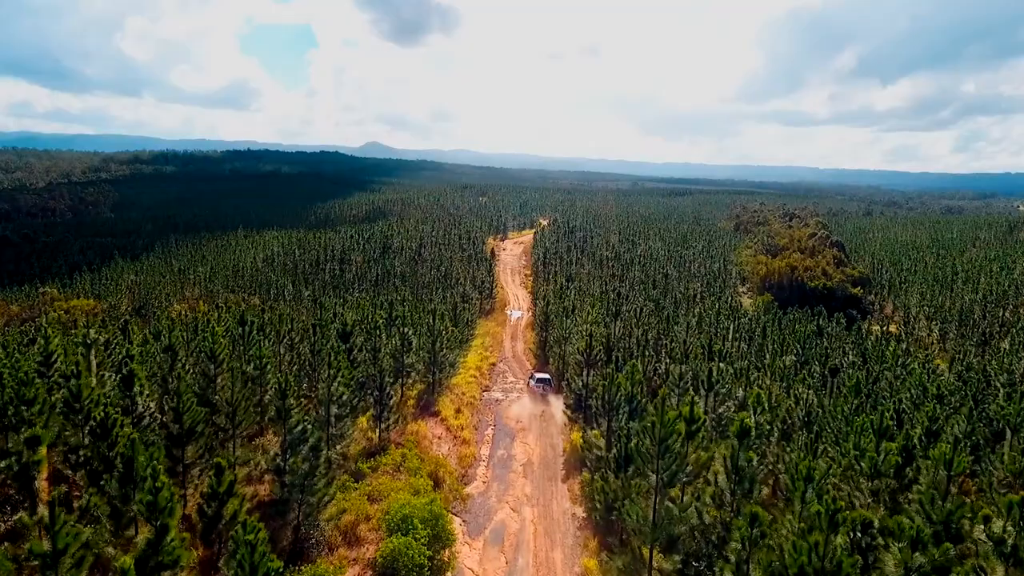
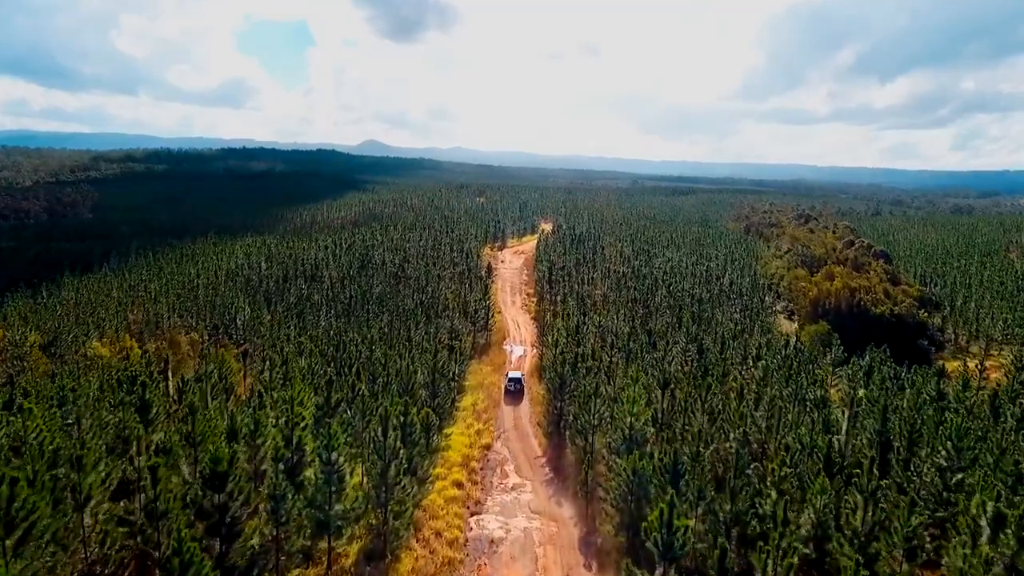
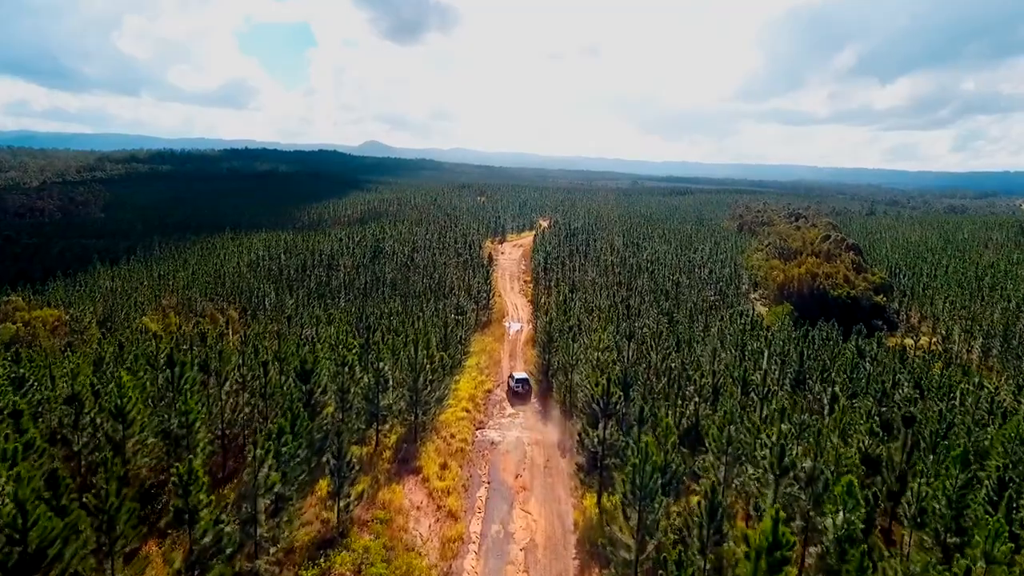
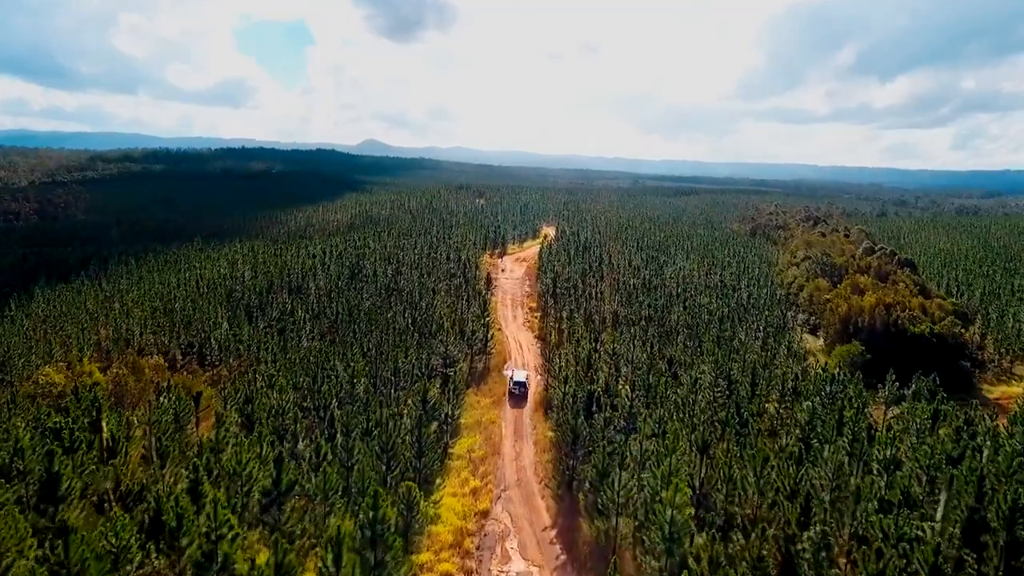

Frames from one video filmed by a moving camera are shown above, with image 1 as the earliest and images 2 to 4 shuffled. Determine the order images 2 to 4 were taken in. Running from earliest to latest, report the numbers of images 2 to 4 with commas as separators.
3, 2, 4
